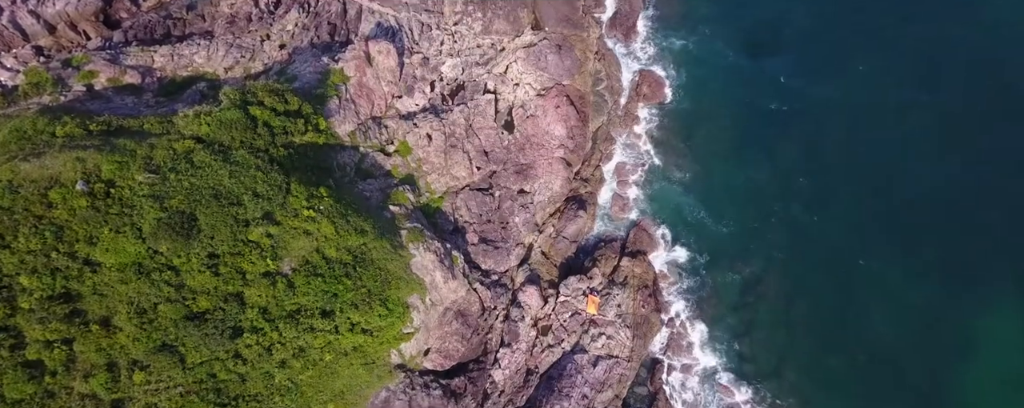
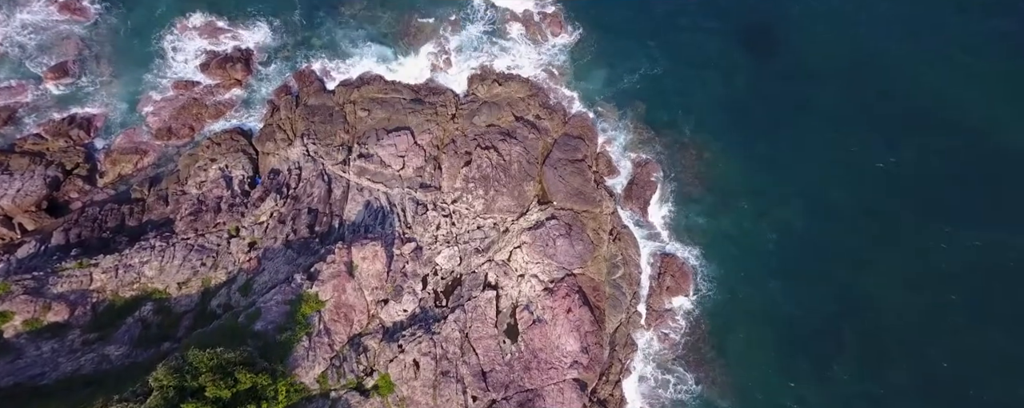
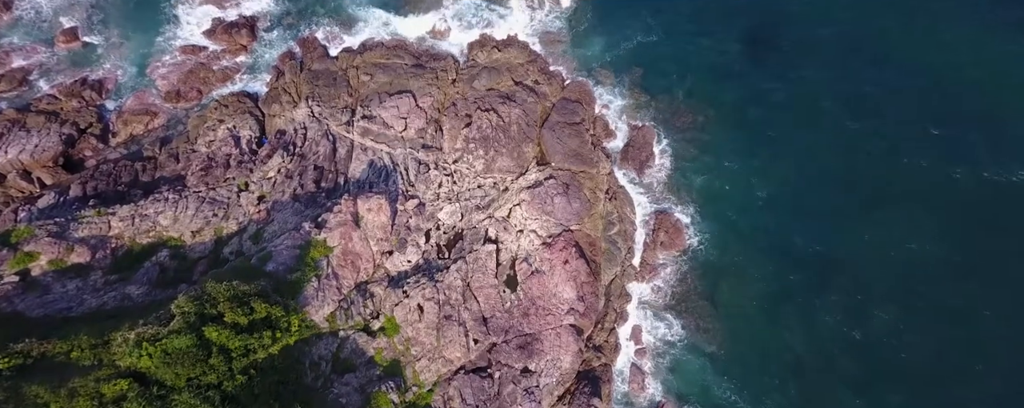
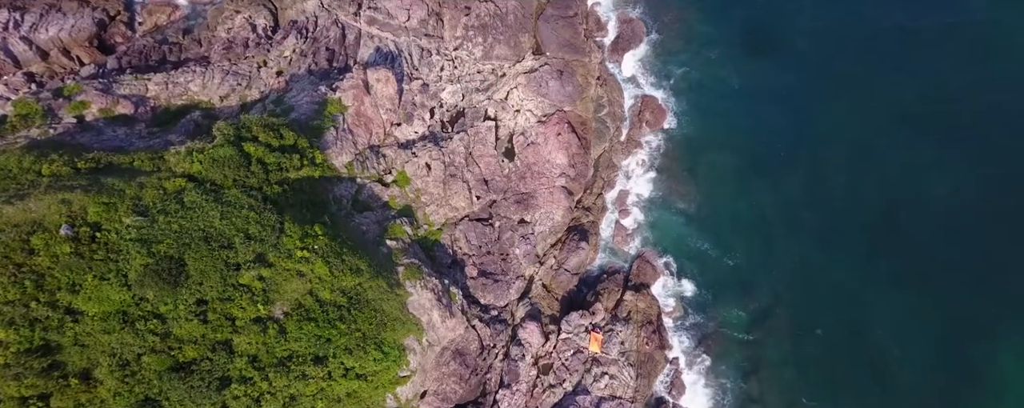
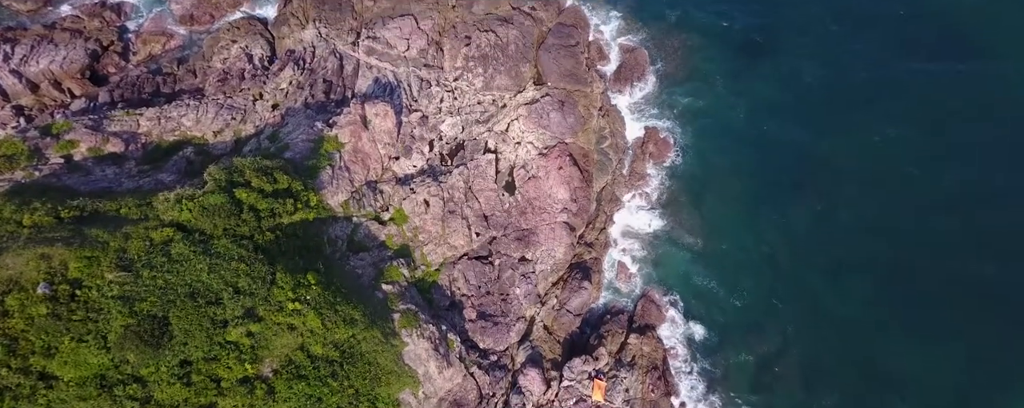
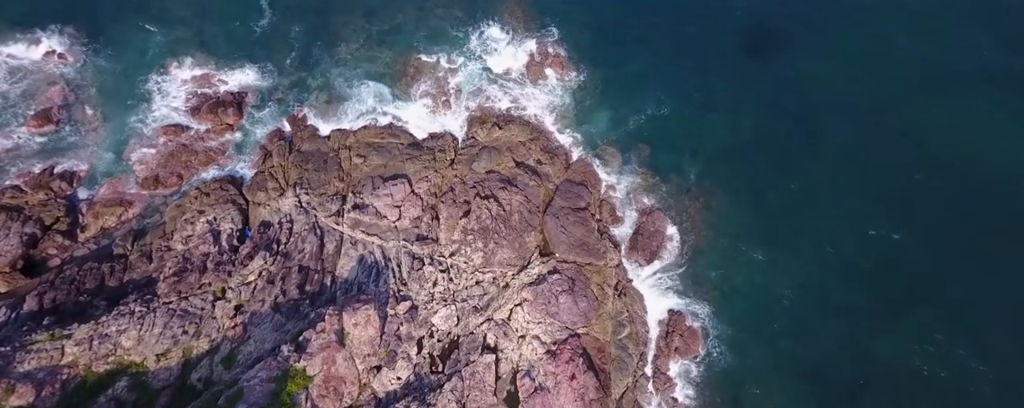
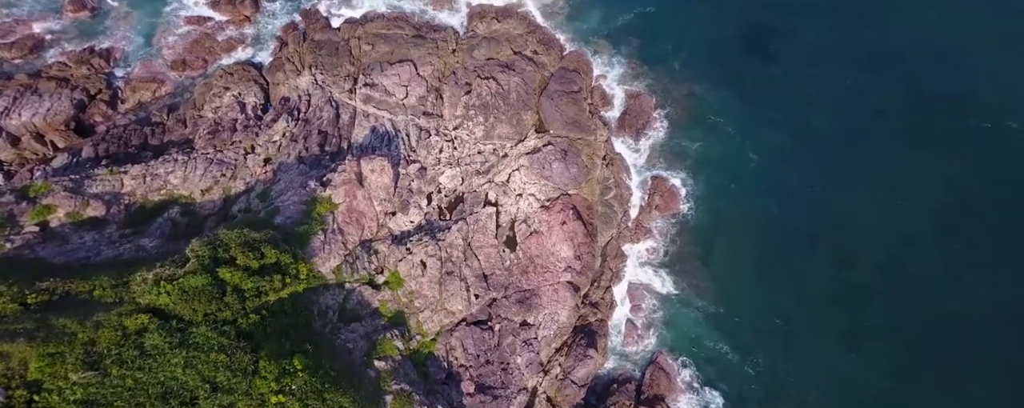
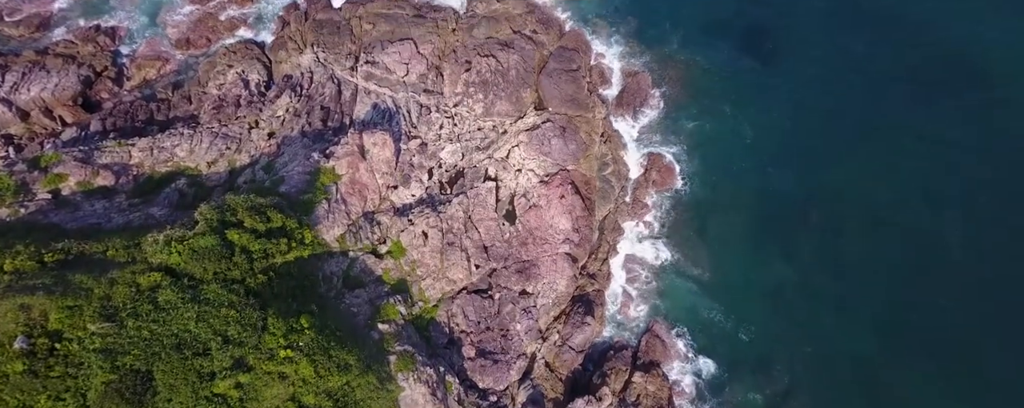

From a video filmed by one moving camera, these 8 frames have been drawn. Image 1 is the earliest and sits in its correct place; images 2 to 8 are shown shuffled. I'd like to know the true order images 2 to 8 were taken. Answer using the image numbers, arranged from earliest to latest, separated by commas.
4, 5, 8, 7, 3, 2, 6
